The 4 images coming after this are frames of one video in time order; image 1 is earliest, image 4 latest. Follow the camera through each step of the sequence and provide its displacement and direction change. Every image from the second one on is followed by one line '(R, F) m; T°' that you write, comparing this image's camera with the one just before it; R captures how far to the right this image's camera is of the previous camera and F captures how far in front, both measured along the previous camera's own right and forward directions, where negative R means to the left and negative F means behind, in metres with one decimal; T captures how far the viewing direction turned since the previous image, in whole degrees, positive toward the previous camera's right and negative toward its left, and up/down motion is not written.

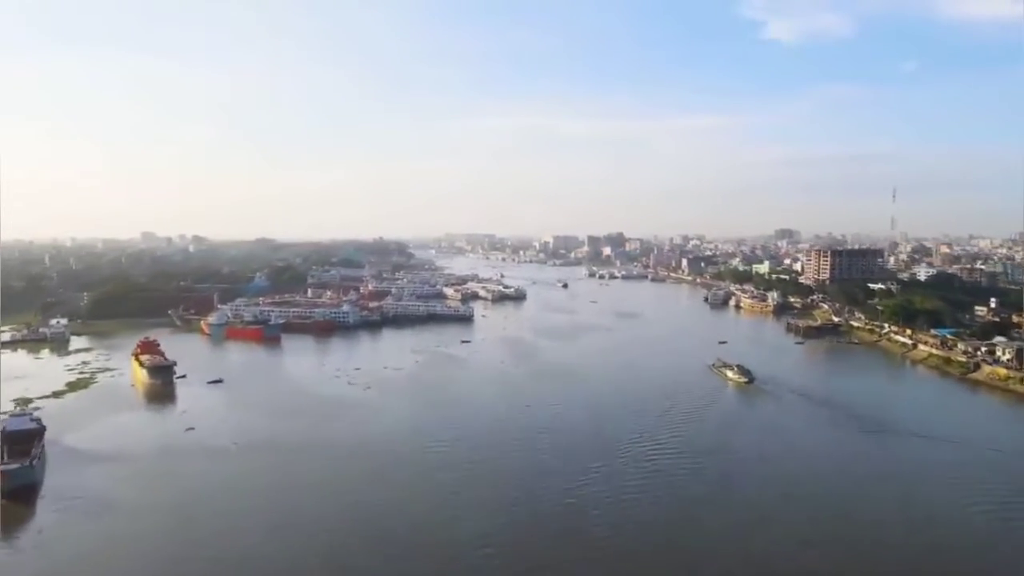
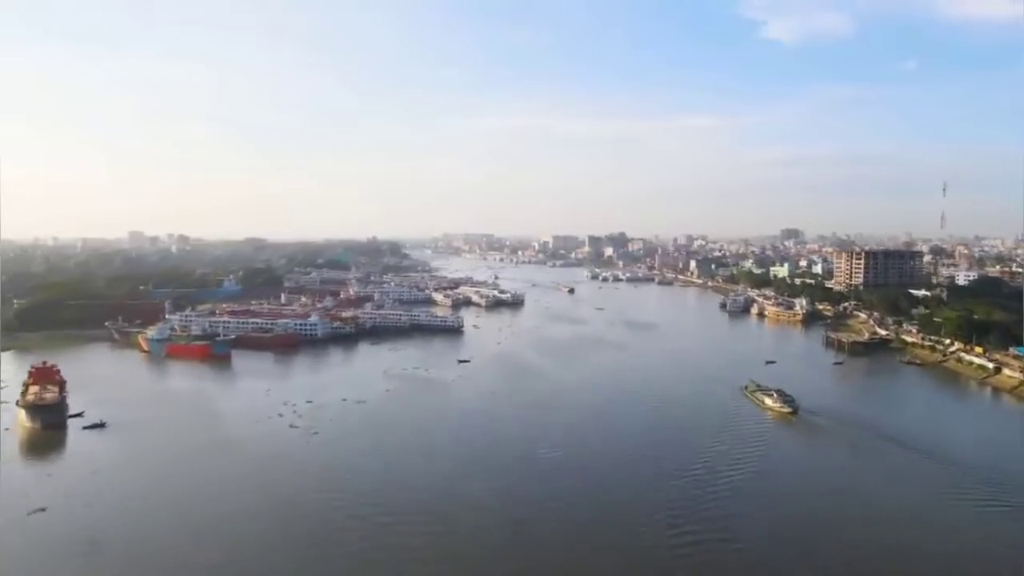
(0.0, +1.4) m; 0°
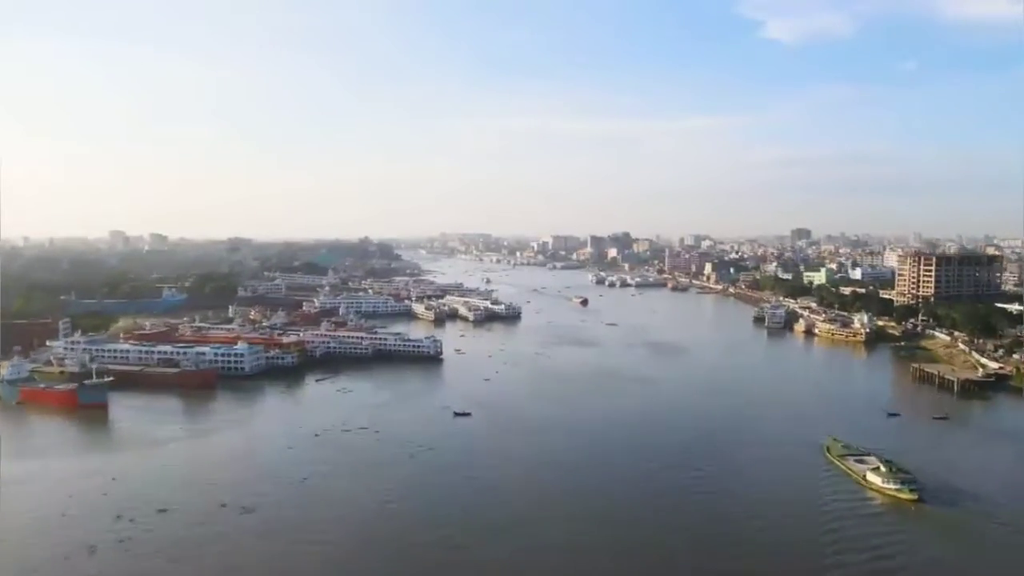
(+0.1, +2.1) m; 0°
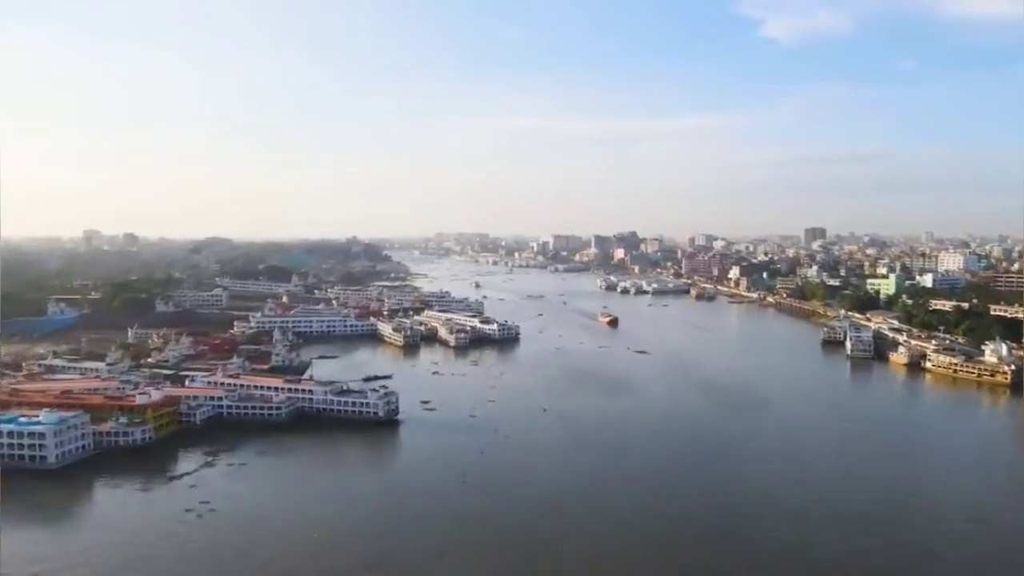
(0.0, +2.6) m; 0°
